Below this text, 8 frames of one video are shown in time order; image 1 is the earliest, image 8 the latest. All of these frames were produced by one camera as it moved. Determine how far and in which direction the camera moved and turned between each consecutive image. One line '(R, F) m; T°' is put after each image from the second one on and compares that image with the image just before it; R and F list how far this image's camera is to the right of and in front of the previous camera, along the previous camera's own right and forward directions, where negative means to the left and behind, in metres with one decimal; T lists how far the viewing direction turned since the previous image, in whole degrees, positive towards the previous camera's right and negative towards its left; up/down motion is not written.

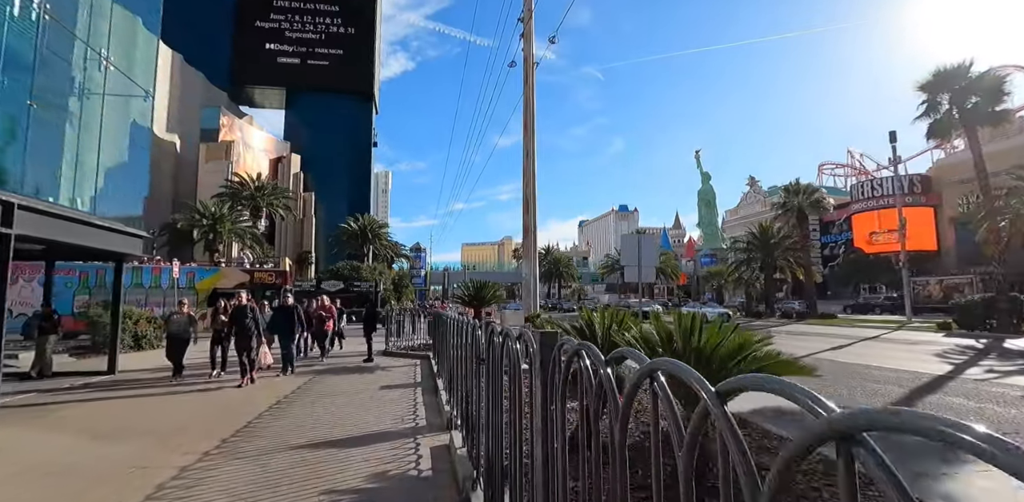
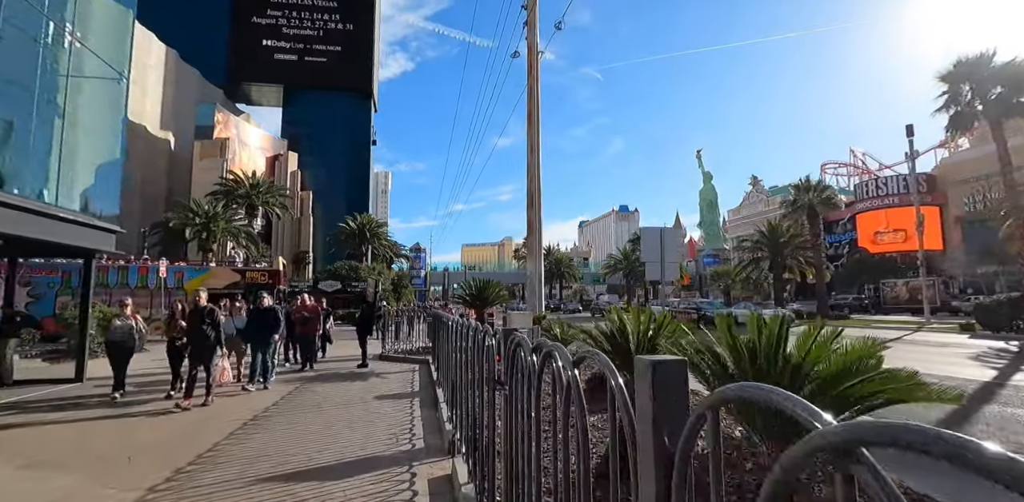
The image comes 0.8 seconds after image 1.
(-0.1, +1.0) m; 0°
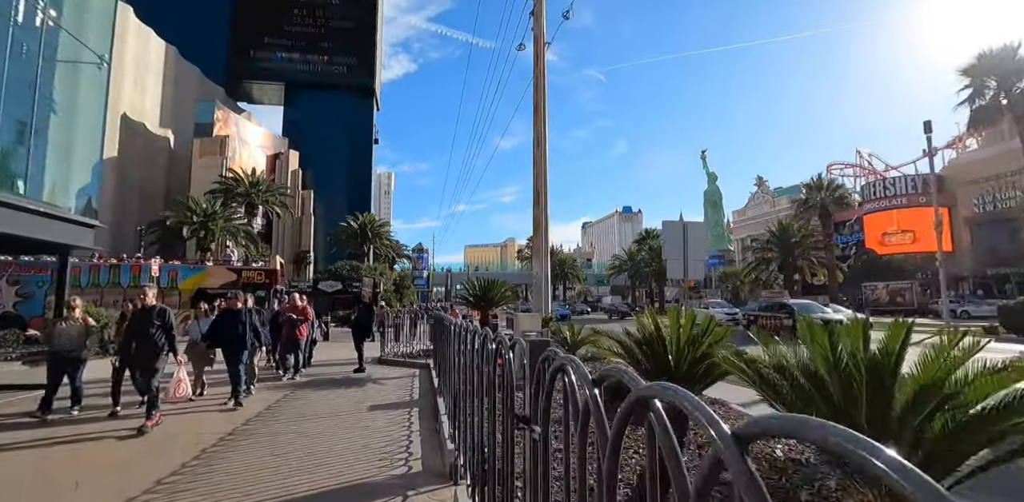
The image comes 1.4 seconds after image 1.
(-0.1, +0.8) m; 0°
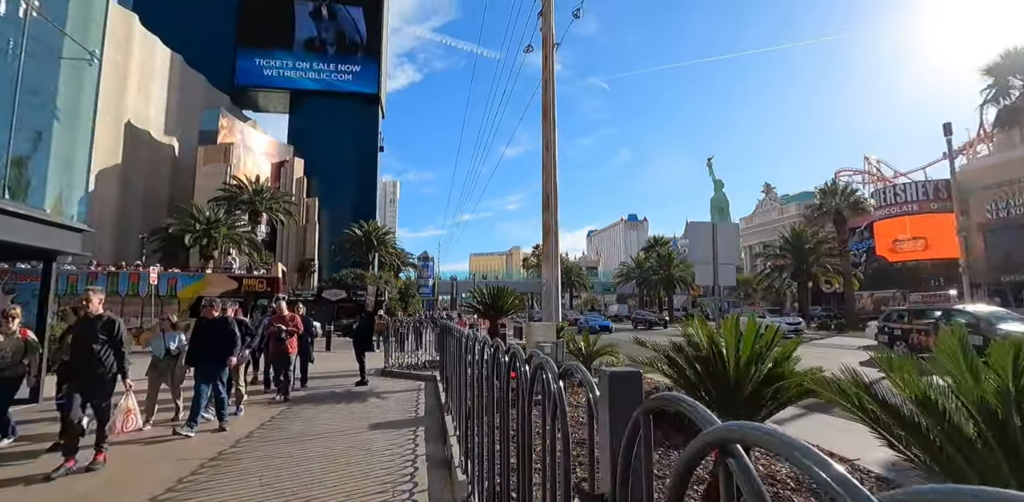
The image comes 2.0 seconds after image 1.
(-0.1, +0.7) m; -1°
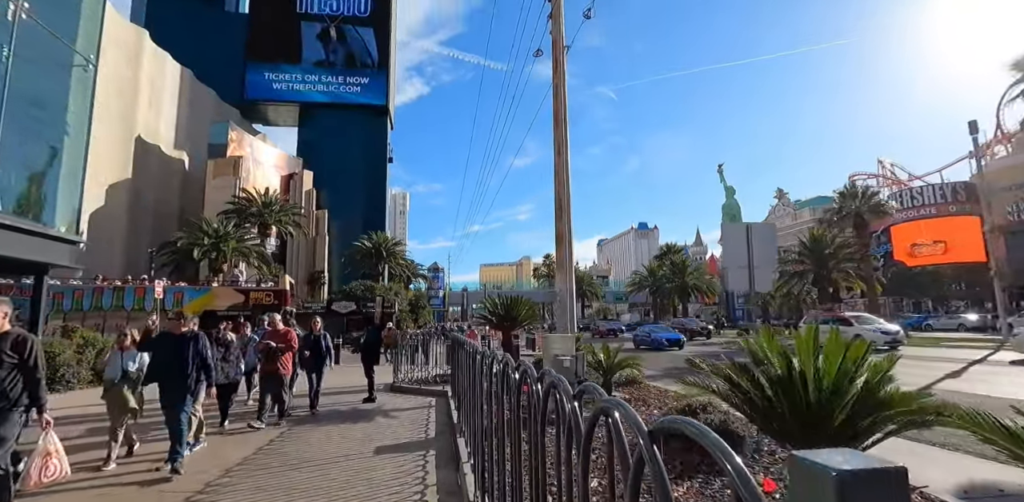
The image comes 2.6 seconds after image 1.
(-0.1, +0.6) m; -1°
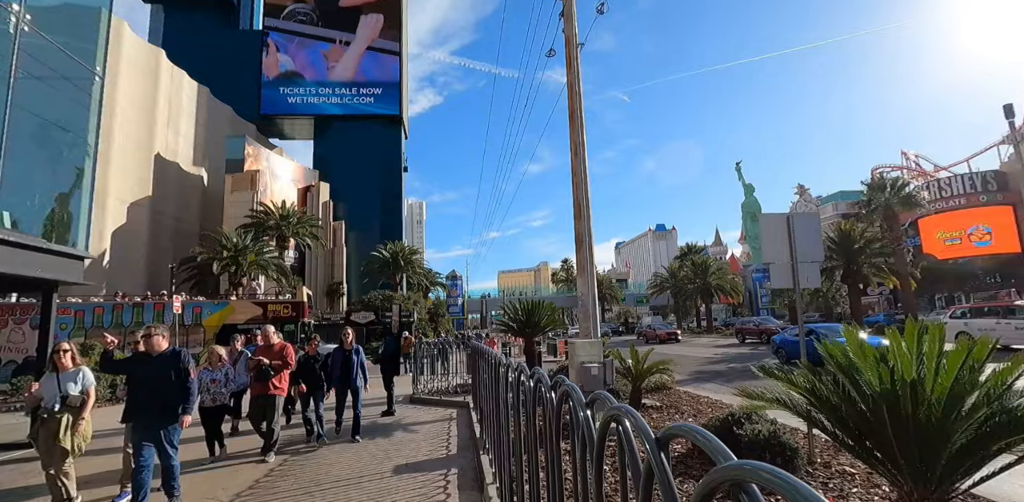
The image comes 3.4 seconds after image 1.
(-0.1, +0.5) m; -2°
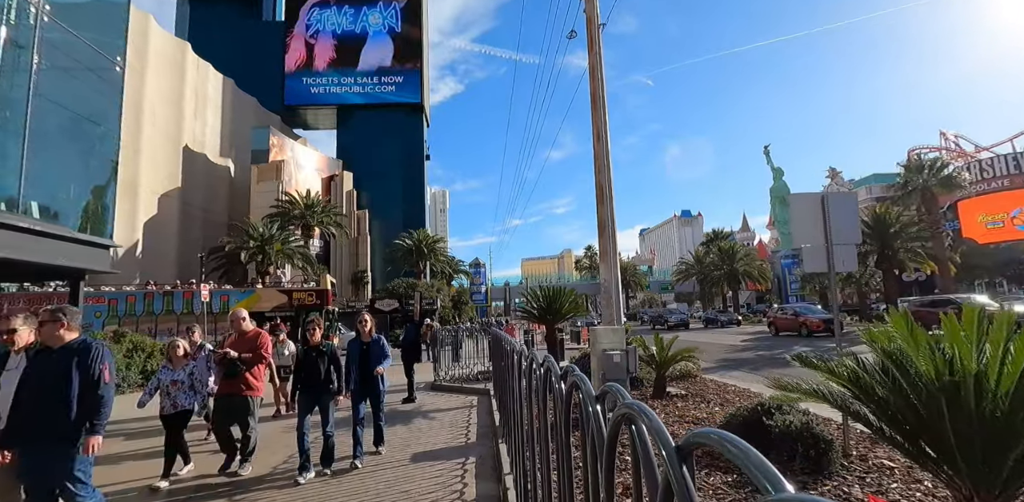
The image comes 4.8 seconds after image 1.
(+0.1, +0.2) m; -3°
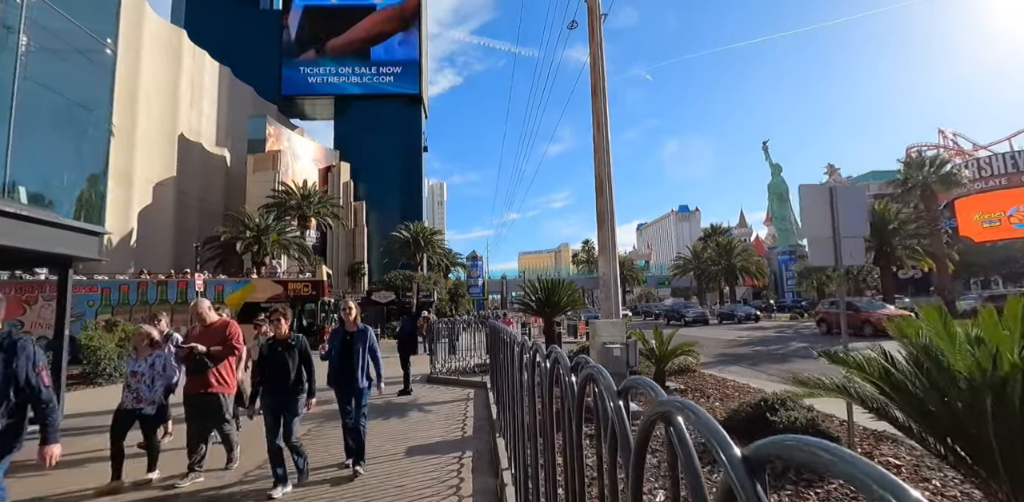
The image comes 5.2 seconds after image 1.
(0.0, +0.2) m; 0°
